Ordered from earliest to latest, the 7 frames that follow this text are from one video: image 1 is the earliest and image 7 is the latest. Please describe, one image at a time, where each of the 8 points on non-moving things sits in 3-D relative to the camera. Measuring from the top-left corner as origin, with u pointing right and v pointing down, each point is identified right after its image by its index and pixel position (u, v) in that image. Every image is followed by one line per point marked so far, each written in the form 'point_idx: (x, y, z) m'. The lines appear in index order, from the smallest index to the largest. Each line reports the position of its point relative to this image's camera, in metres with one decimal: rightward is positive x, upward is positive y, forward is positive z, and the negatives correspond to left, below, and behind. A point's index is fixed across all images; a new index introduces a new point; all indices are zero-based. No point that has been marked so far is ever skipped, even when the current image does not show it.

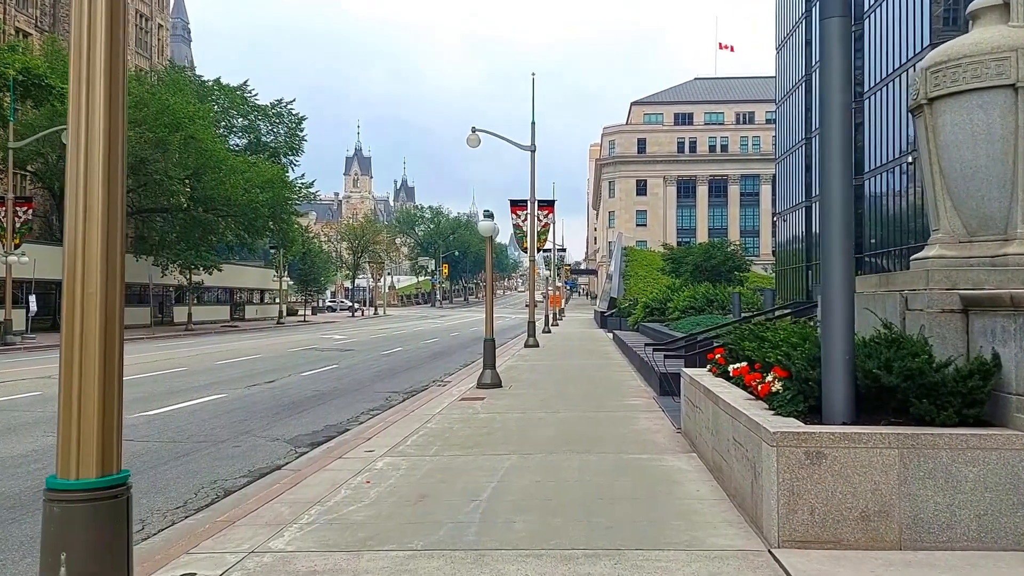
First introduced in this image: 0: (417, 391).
0: (-2.1, -2.2, +17.5) m
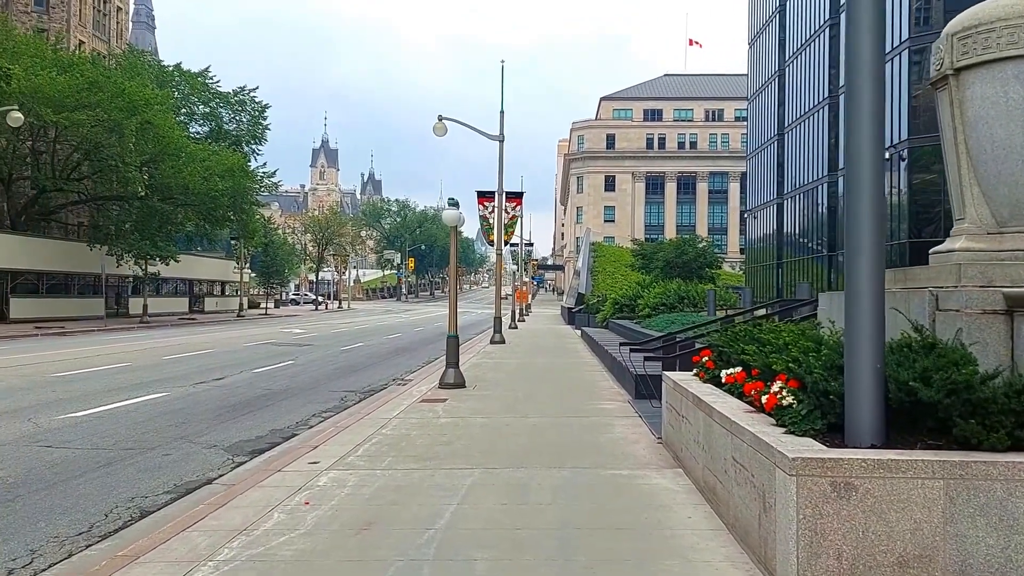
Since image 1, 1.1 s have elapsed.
0: (-2.8, -2.1, +16.3) m
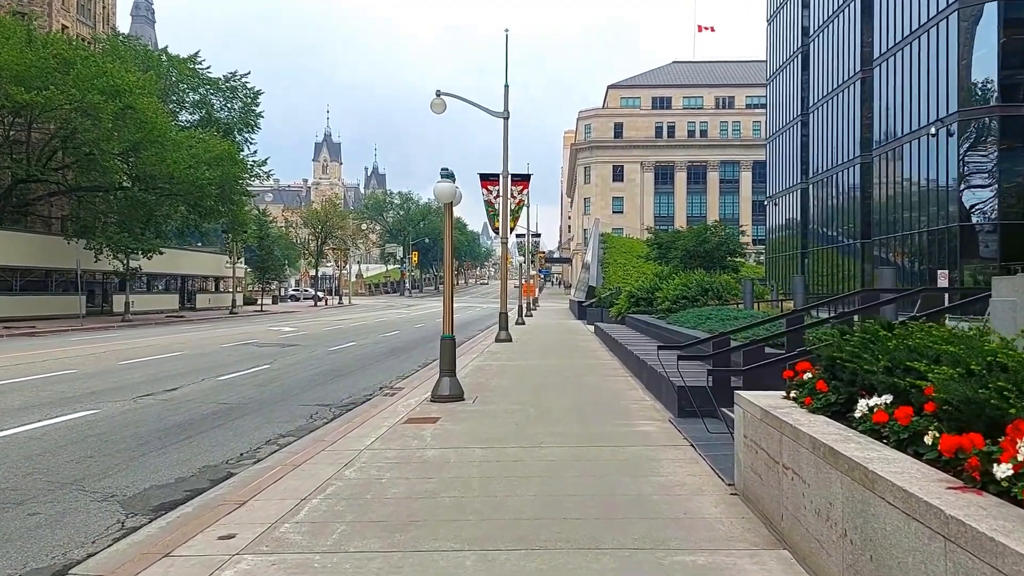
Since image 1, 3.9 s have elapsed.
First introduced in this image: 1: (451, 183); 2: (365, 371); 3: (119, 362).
0: (-2.7, -2.0, +13.5) m
1: (-1.0, +1.6, +12.6) m
2: (-3.5, -1.9, +18.9) m
3: (-9.6, -1.8, +19.7) m
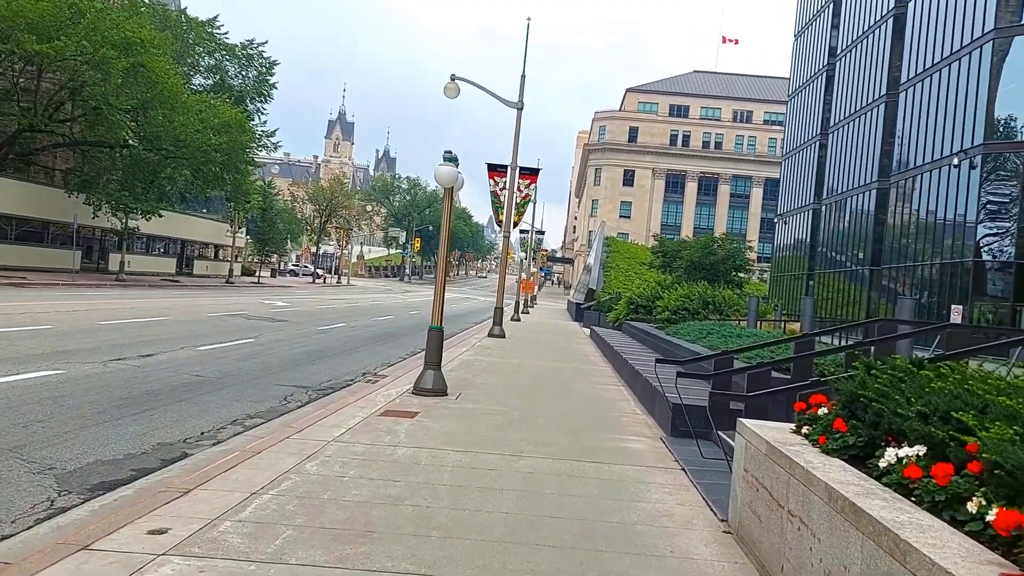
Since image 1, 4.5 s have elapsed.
0: (-2.9, -1.6, +12.9) m
1: (-0.9, +1.8, +12.0) m
2: (-3.7, -1.5, +18.3) m
3: (-9.8, -0.8, +19.1) m
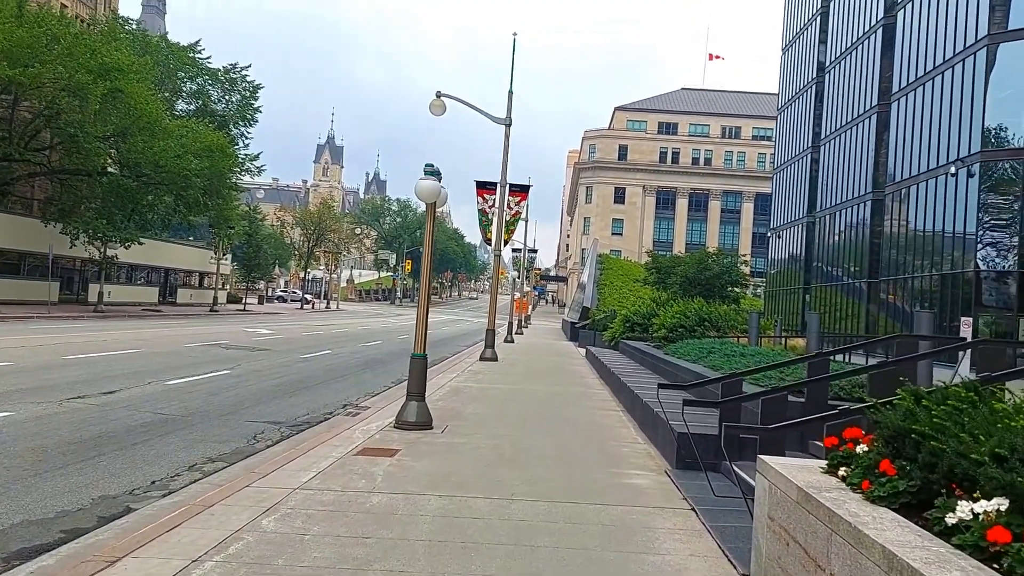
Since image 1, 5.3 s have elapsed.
0: (-3.0, -2.0, +12.0) m
1: (-1.1, +1.5, +11.1) m
2: (-3.9, -2.1, +17.4) m
3: (-10.0, -1.5, +18.1) m
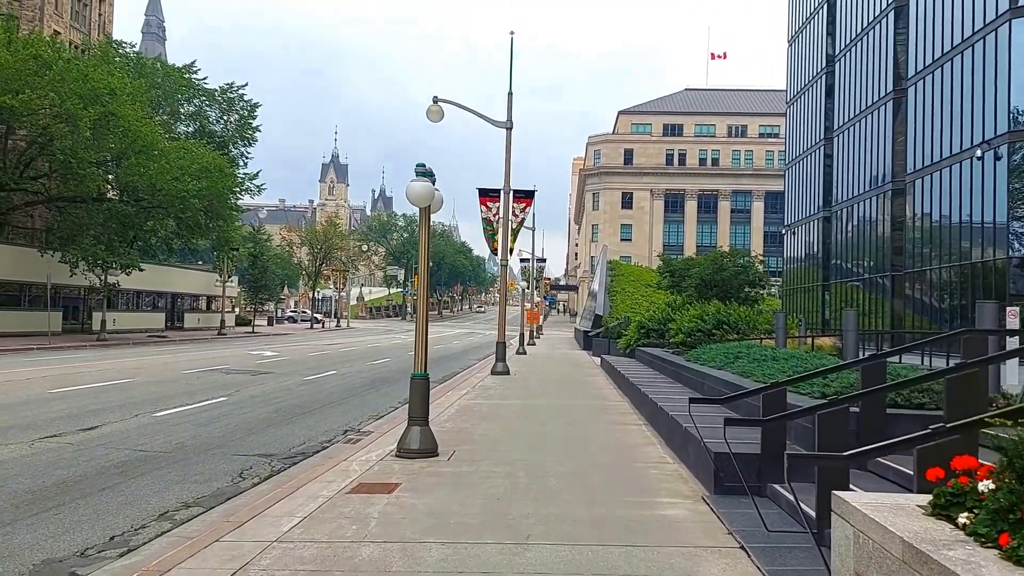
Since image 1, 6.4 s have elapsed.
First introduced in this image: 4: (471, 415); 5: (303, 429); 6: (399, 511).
0: (-2.8, -2.3, +10.9) m
1: (-1.1, +1.3, +10.1) m
2: (-3.6, -2.4, +16.3) m
3: (-9.7, -2.2, +17.1) m
4: (-0.7, -2.2, +13.9) m
5: (-3.5, -2.3, +13.4) m
6: (-1.0, -2.0, +7.3) m
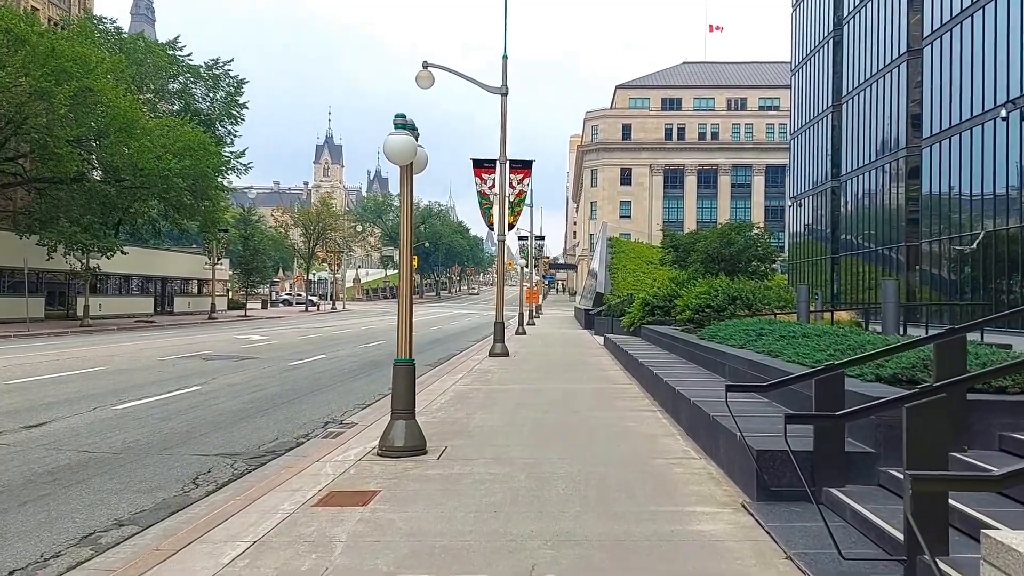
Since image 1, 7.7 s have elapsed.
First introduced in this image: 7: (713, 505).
0: (-2.8, -2.0, +9.5) m
1: (-1.1, +1.6, +8.6) m
2: (-3.6, -2.0, +14.9) m
3: (-9.7, -1.8, +15.7) m
4: (-0.7, -1.8, +12.5) m
5: (-3.5, -2.0, +12.0) m
6: (-1.0, -1.8, +5.9) m
7: (+1.6, -1.7, +6.5) m
